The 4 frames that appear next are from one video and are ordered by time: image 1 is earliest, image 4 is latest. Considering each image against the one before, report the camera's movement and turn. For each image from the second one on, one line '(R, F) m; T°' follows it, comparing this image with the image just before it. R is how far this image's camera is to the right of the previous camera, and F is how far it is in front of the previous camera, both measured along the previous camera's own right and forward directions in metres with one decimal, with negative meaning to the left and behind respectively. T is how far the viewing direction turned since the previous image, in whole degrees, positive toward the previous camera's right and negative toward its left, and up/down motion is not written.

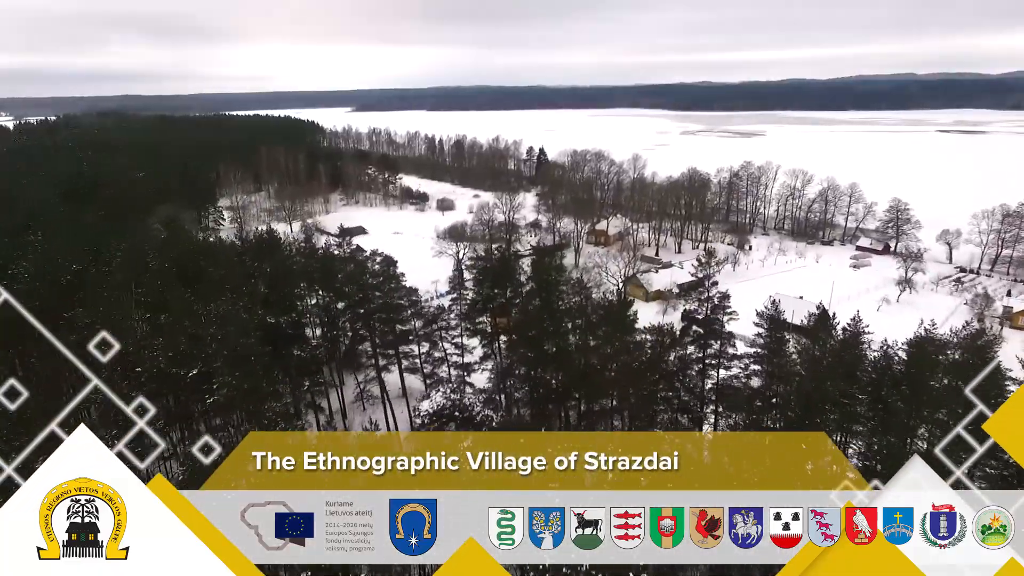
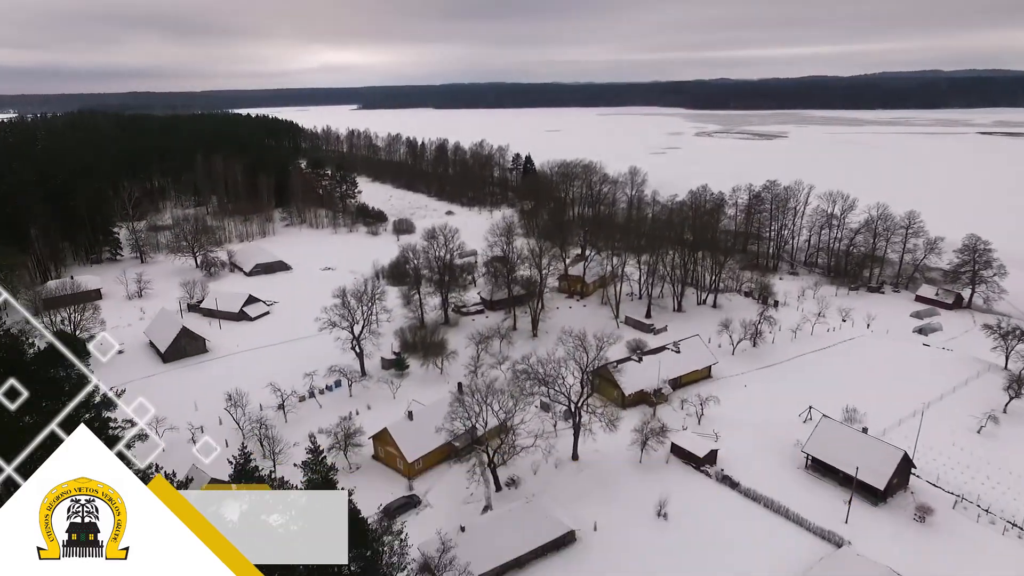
(+5.0, +13.8) m; -1°
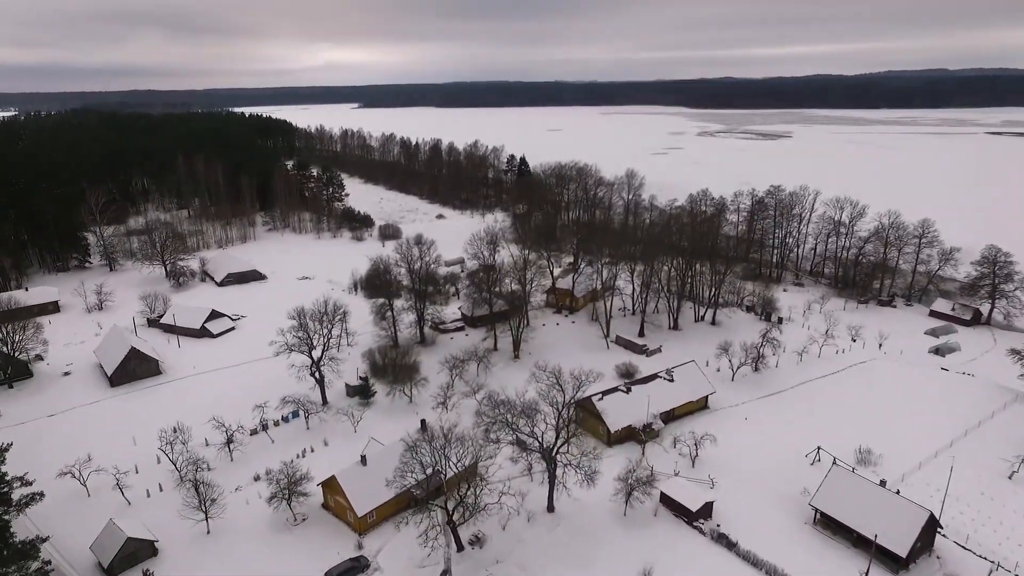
(+1.3, +3.0) m; 0°
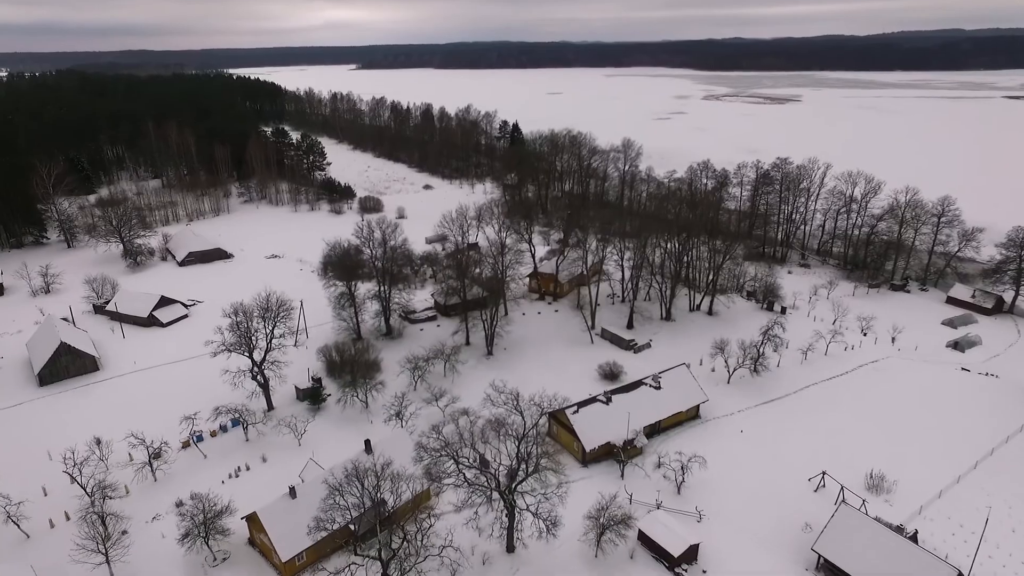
(+1.5, +3.5) m; 0°
